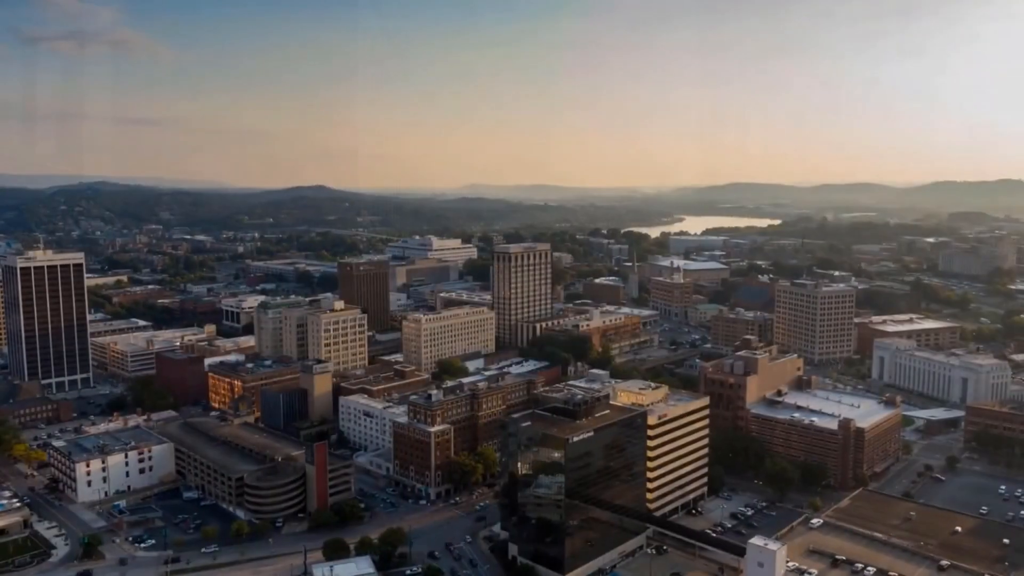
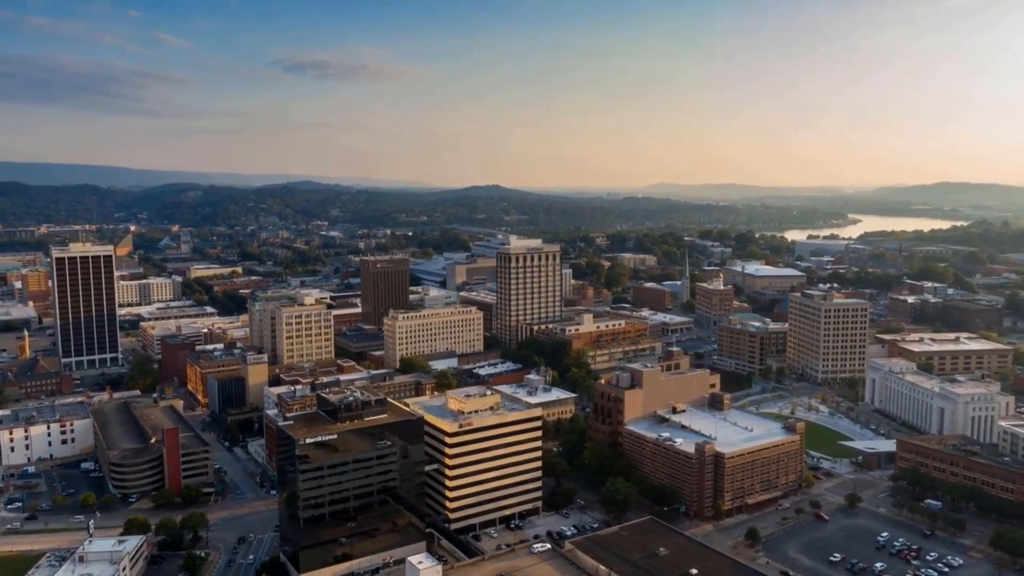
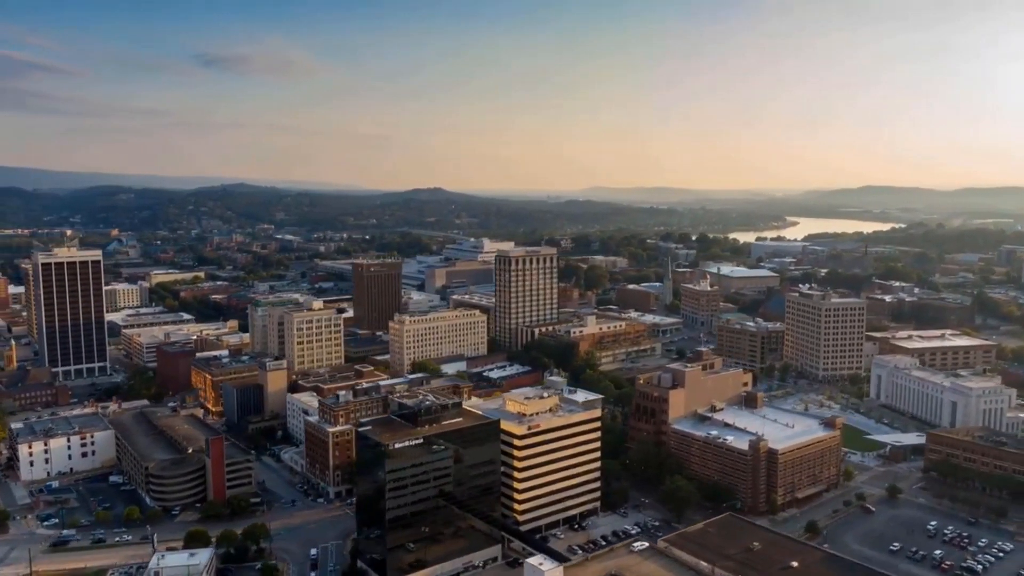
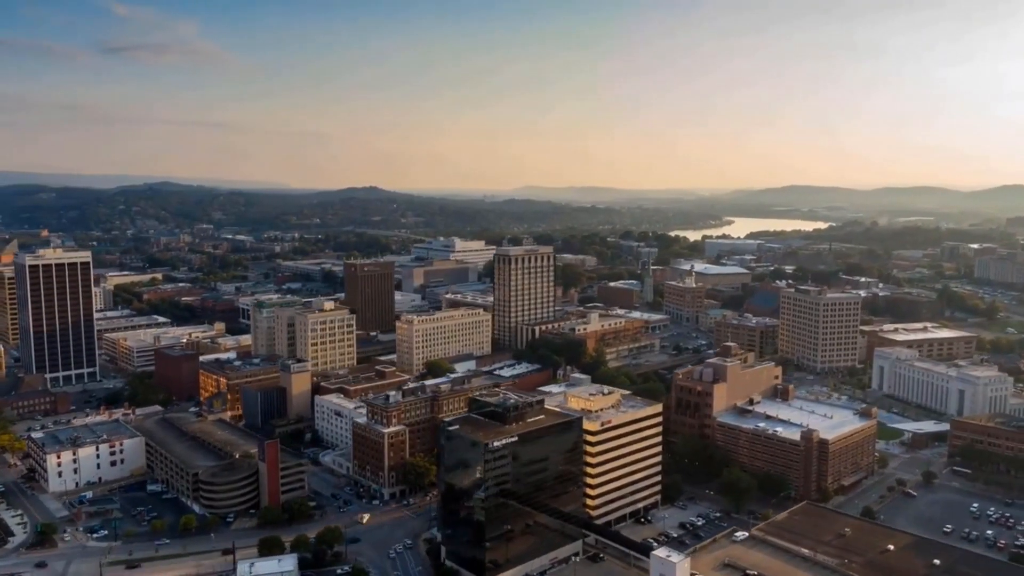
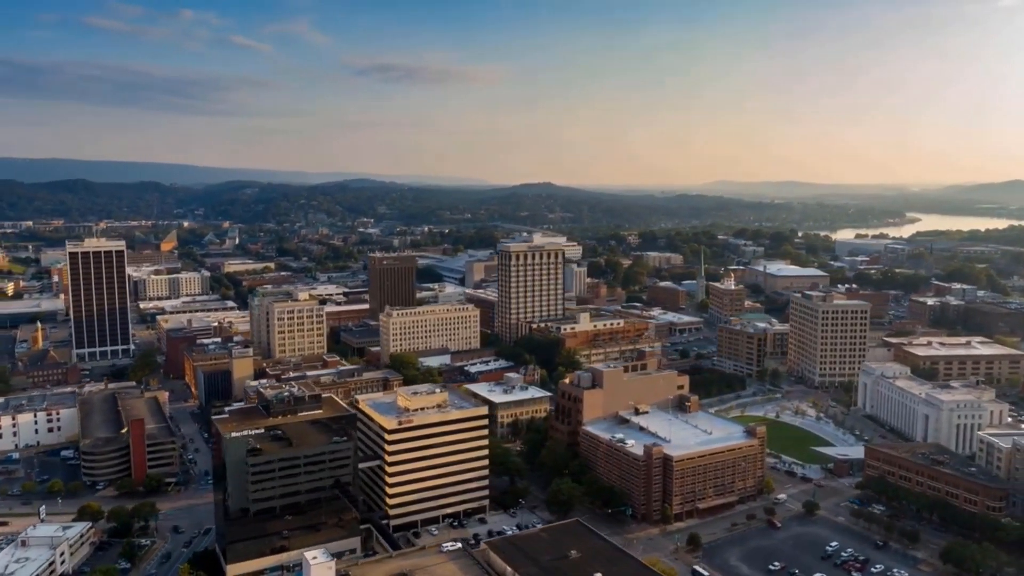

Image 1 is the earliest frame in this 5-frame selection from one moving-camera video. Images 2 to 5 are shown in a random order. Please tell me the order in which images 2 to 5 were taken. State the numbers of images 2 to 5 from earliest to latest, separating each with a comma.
4, 3, 2, 5
